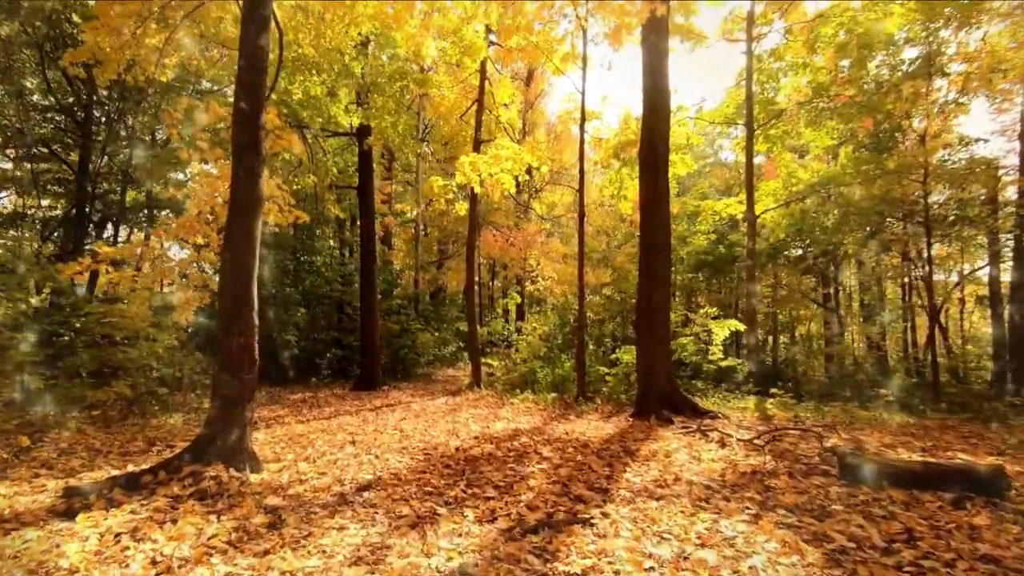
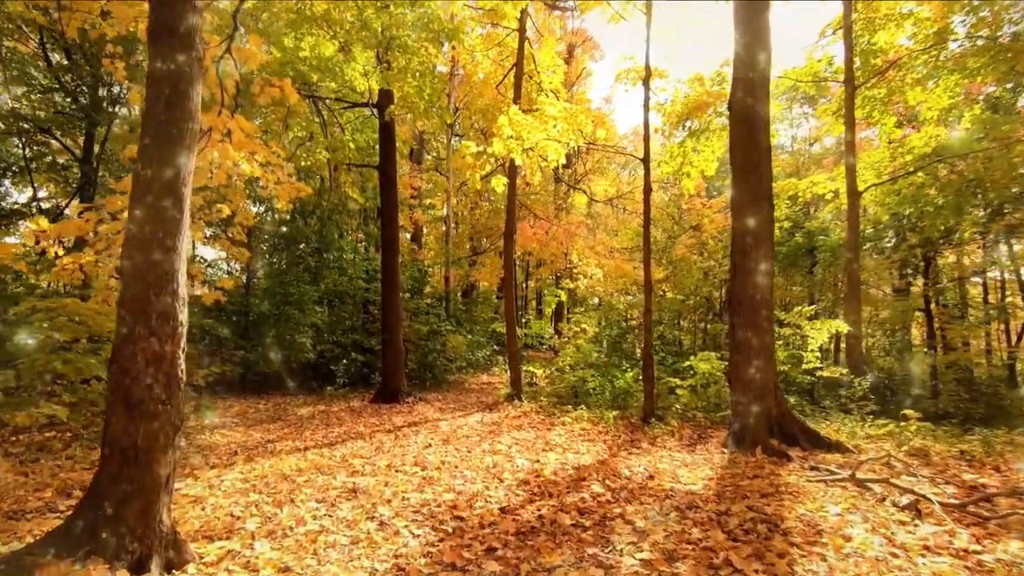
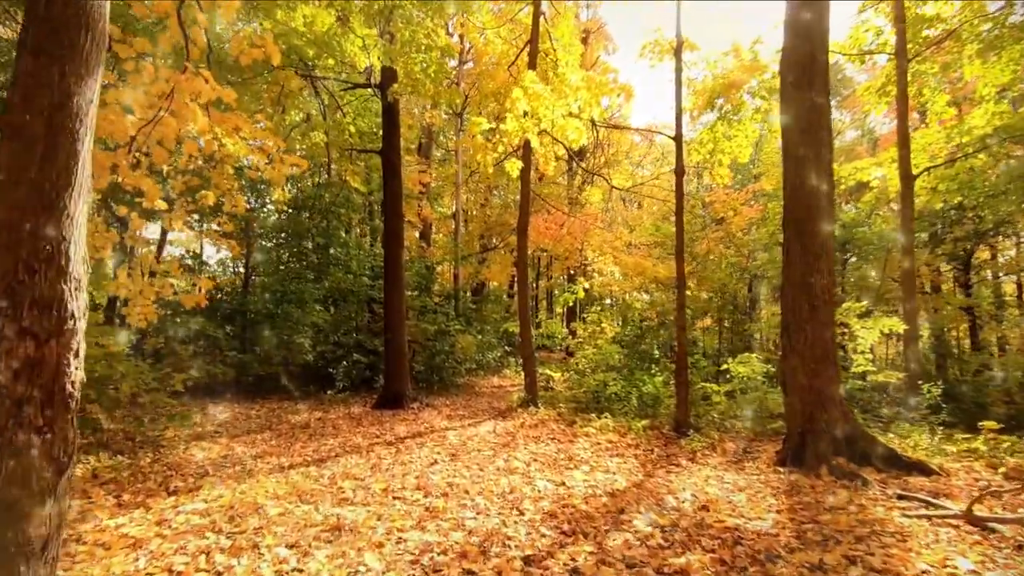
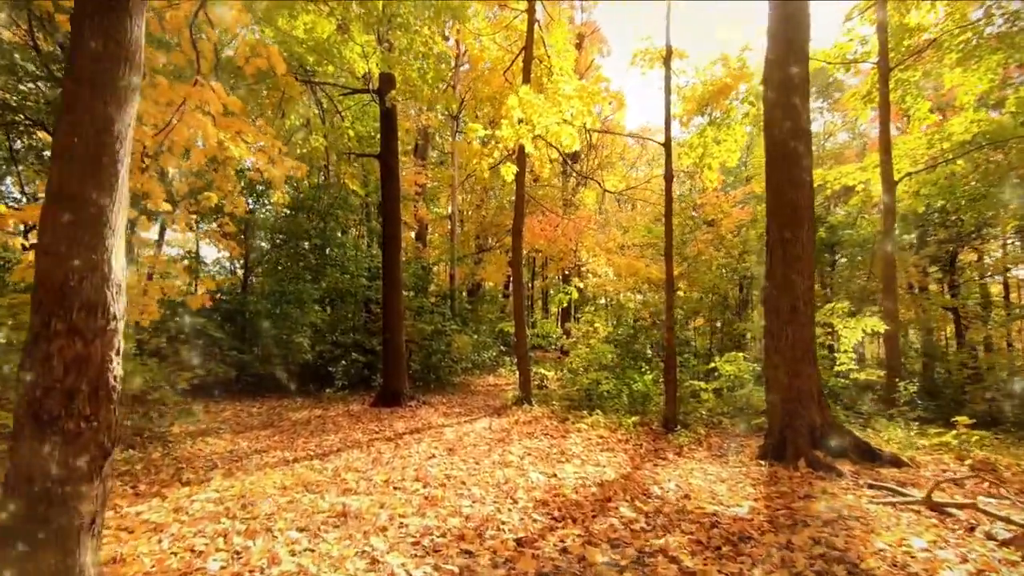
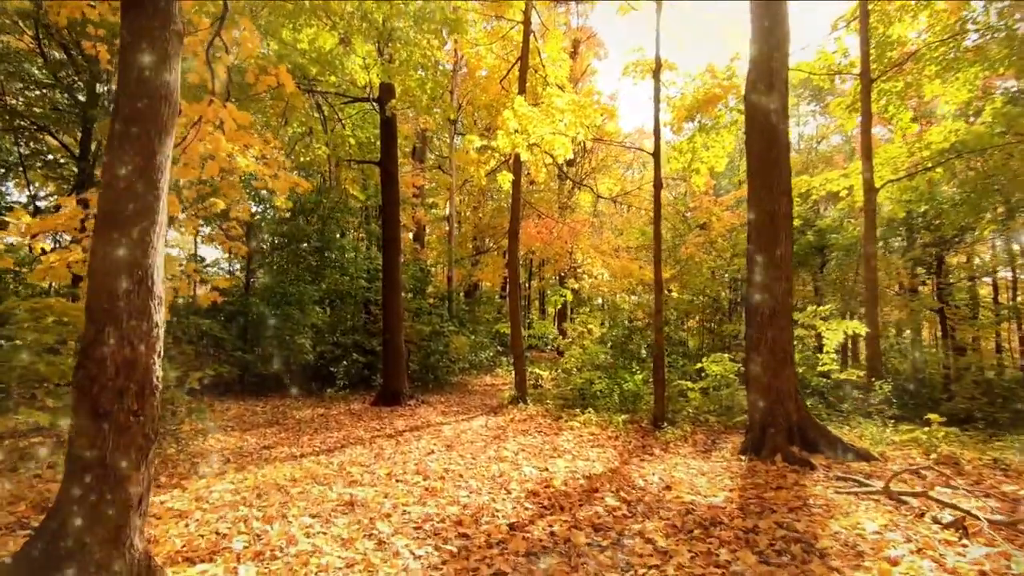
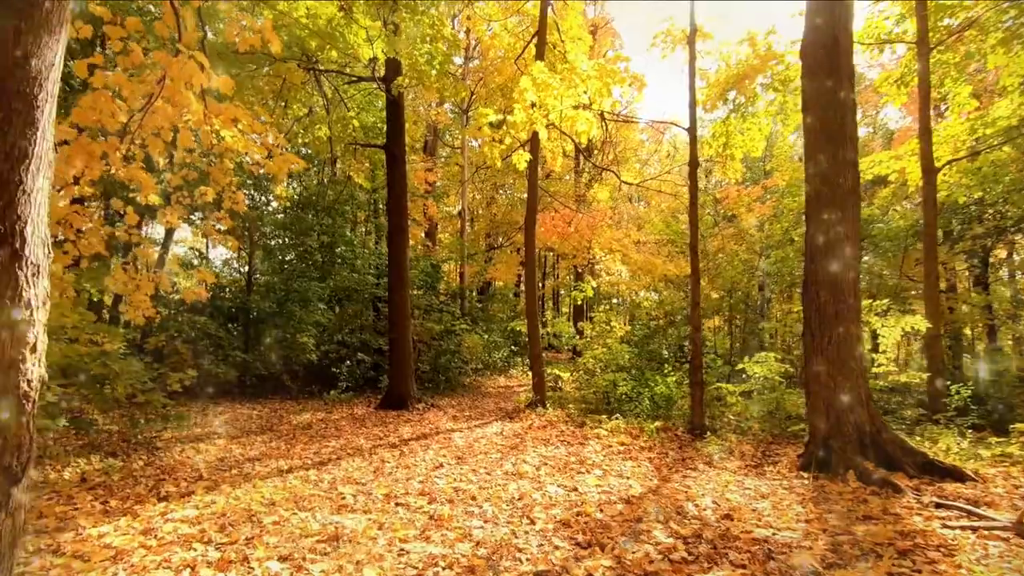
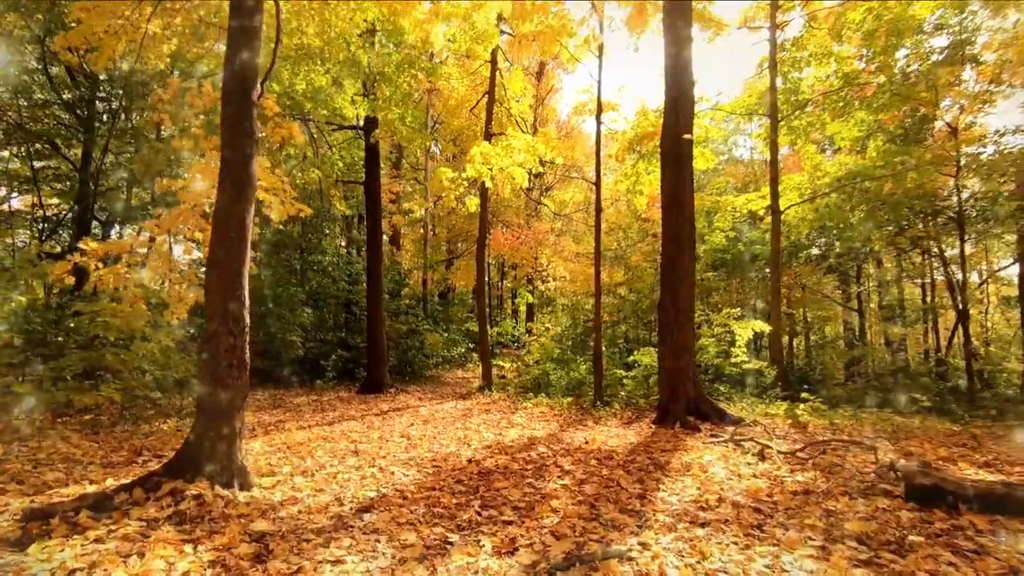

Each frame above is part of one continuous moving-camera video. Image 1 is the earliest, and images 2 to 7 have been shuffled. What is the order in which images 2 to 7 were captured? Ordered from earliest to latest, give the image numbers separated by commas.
7, 2, 5, 4, 3, 6
